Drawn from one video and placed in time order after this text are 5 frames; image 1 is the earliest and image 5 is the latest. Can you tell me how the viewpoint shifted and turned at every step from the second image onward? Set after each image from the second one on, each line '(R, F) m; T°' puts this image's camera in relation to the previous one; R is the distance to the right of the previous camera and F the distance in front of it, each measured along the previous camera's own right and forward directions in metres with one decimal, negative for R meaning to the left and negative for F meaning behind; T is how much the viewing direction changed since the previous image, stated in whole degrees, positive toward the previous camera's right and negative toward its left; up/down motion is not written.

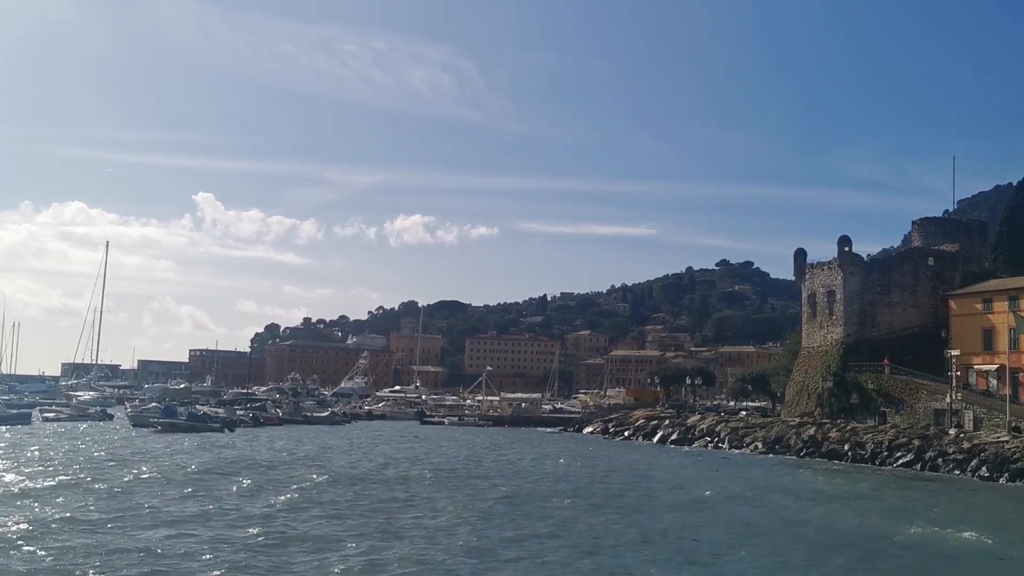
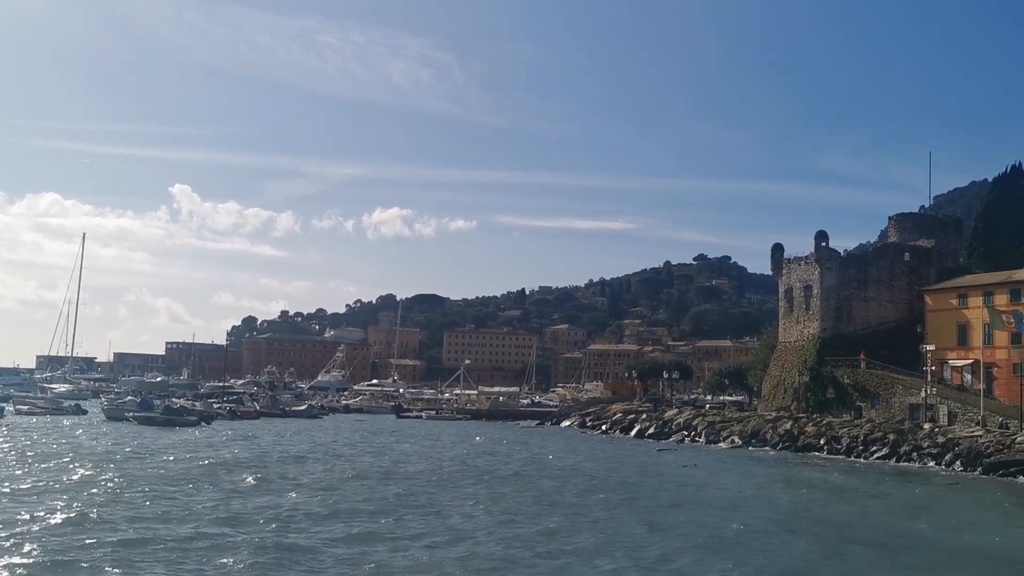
(0.0, +2.3) m; +1°
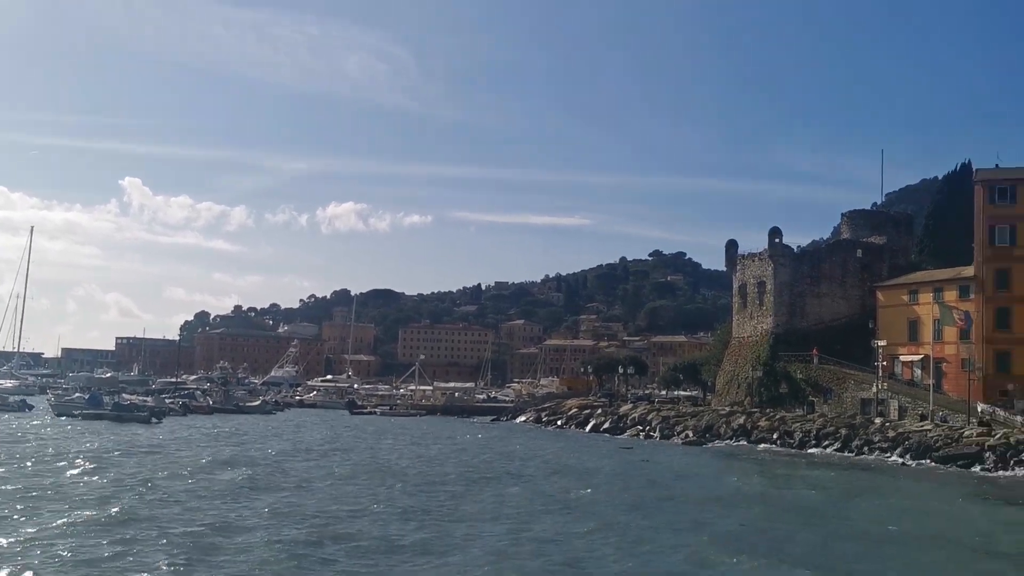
(-0.5, +4.0) m; +3°
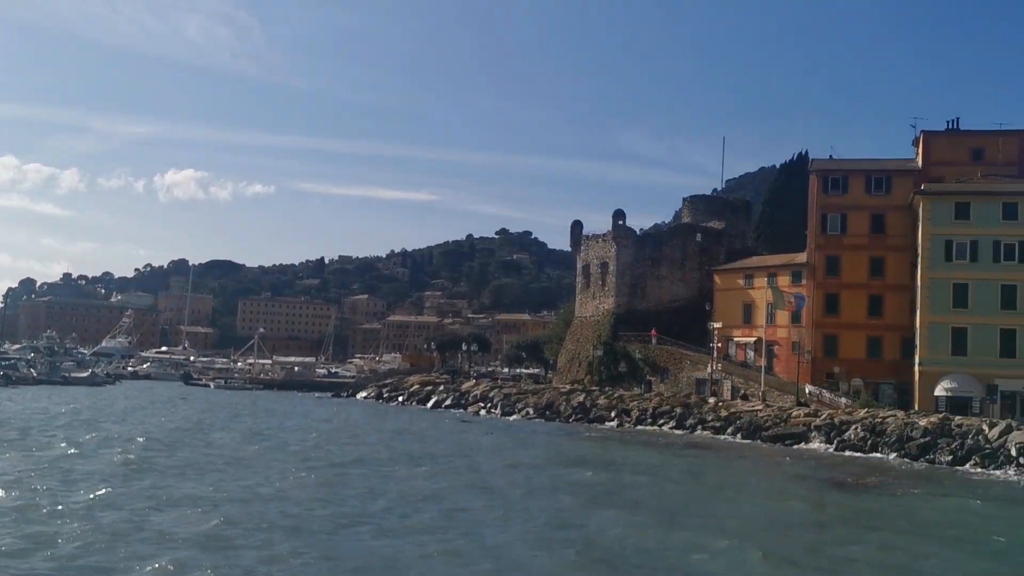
(+0.9, +12.3) m; +10°
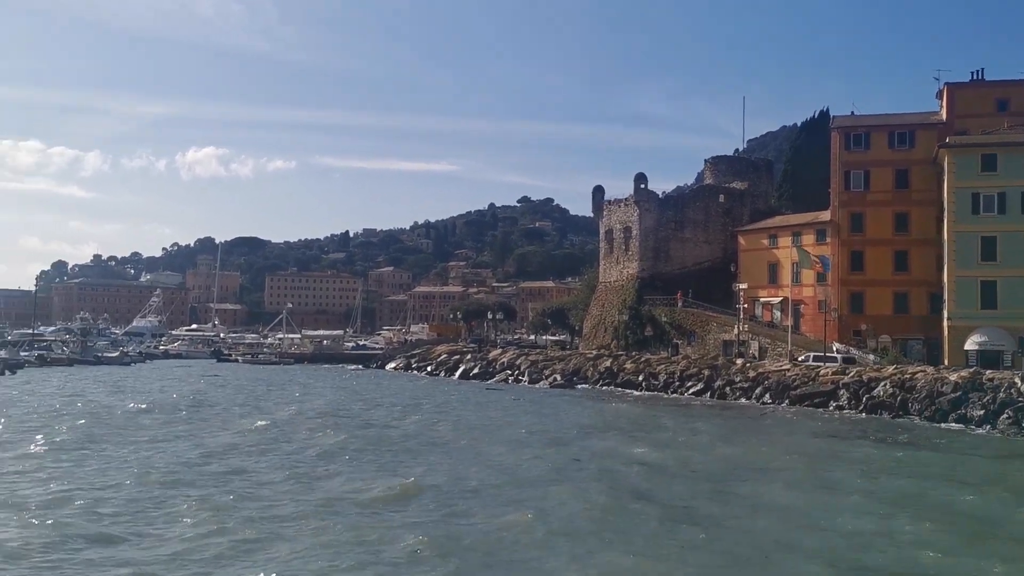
(+0.3, -1.0) m; -2°
